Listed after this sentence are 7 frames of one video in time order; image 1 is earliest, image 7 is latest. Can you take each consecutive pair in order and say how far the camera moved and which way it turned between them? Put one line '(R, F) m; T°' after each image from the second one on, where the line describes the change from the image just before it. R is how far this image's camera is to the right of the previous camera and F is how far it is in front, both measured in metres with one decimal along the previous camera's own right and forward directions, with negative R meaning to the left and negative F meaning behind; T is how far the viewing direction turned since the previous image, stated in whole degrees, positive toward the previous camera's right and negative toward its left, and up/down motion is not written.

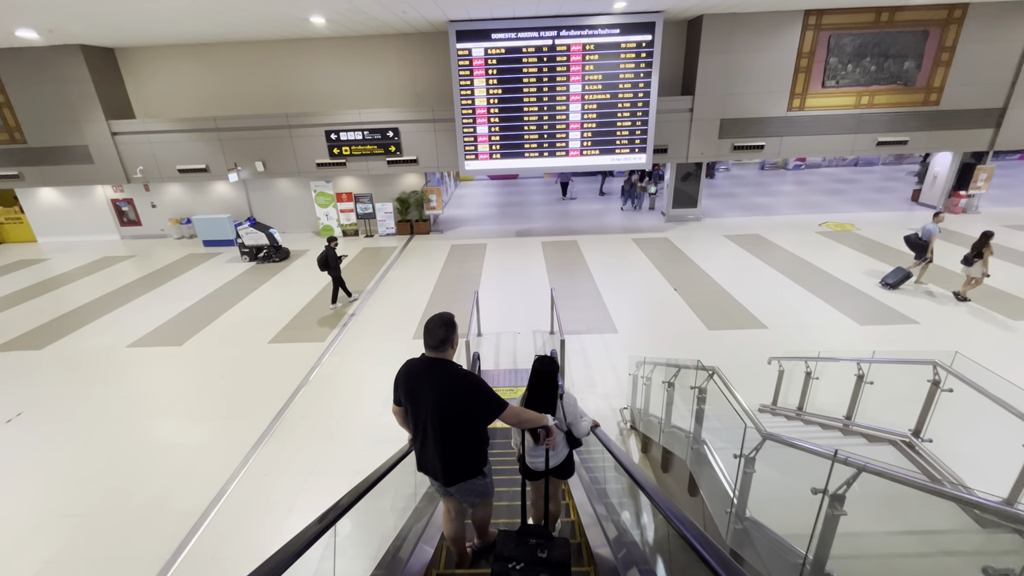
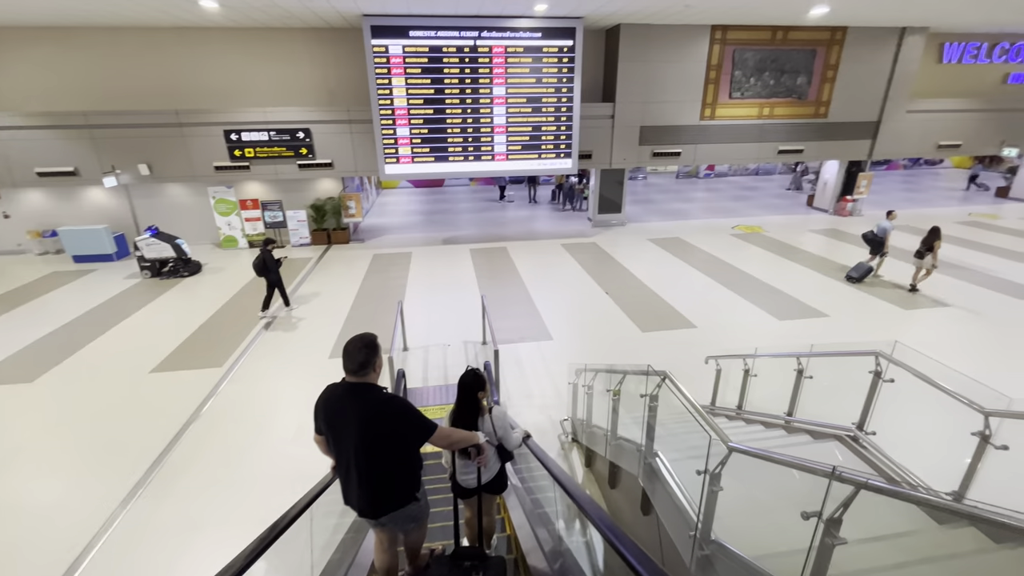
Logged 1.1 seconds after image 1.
(0.0, +0.4) m; +9°
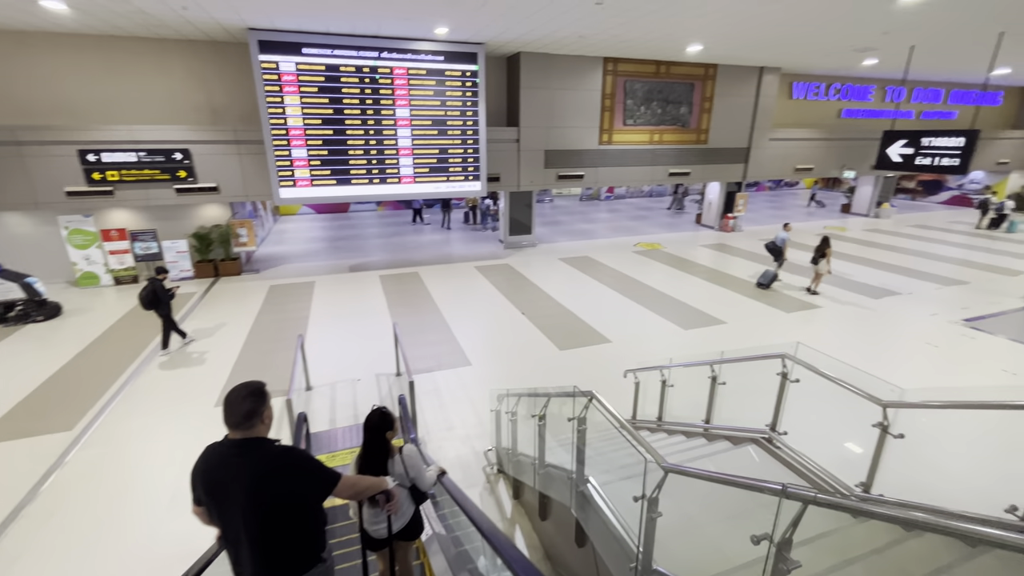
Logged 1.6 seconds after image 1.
(0.0, +0.2) m; +11°
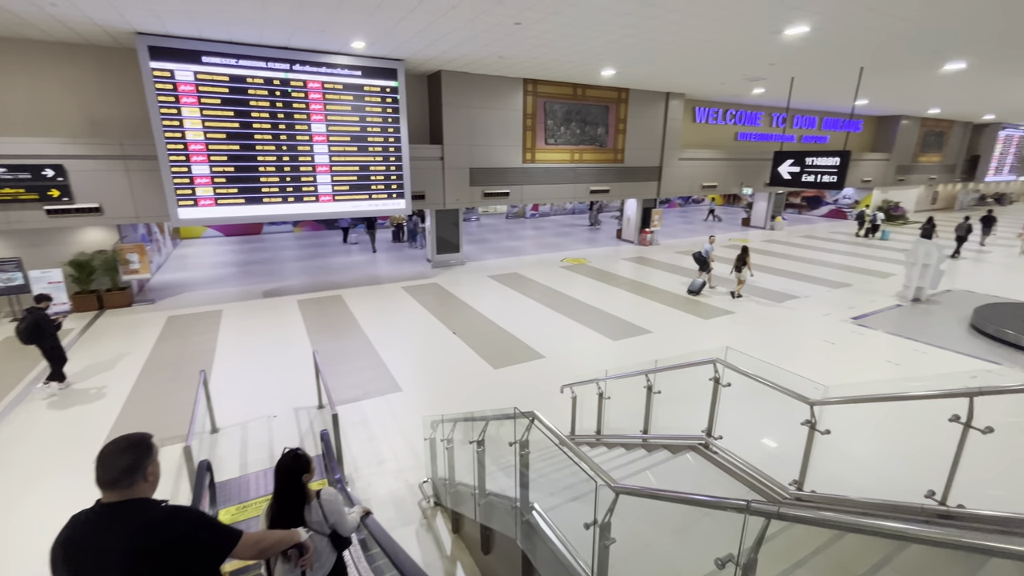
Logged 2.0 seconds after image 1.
(0.0, +0.1) m; +9°
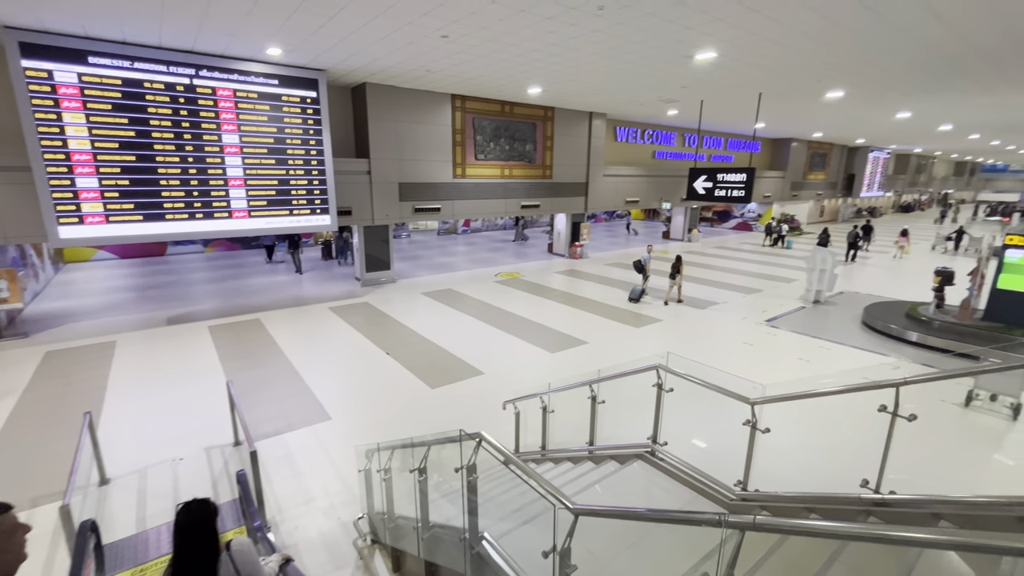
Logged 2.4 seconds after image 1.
(0.0, +0.1) m; +8°
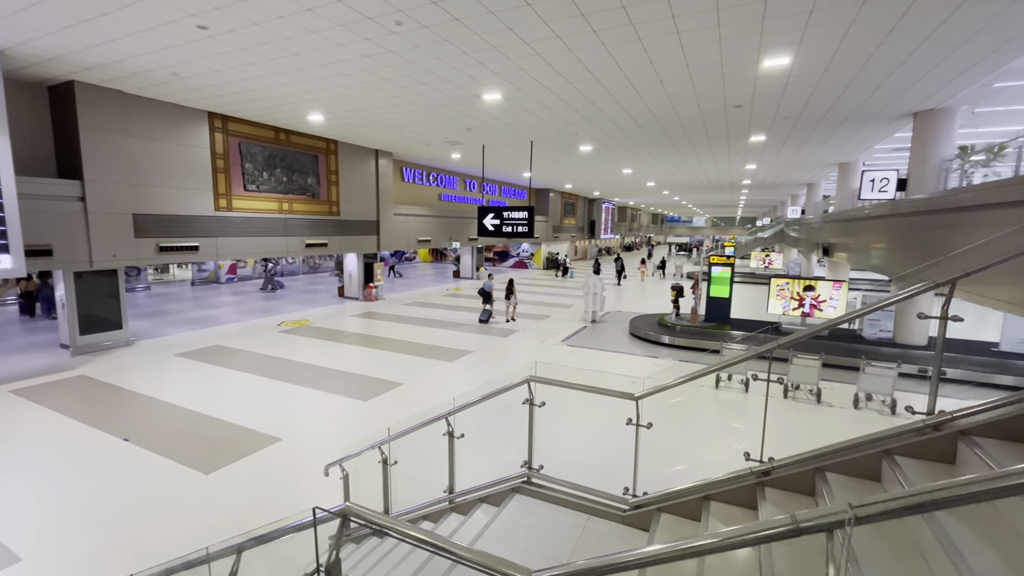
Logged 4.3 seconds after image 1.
(-0.2, +0.5) m; +26°
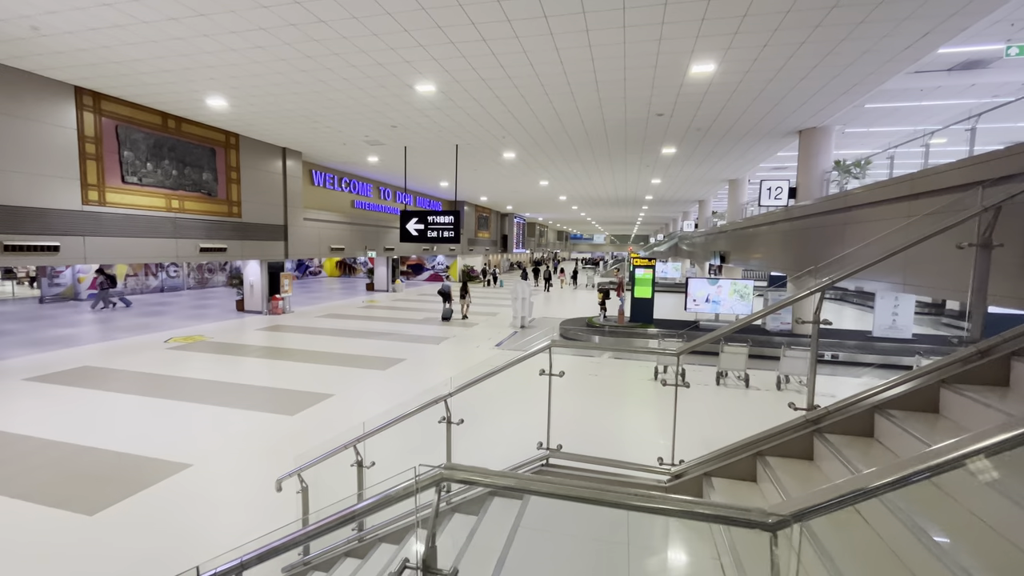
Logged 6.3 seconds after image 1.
(-0.5, +0.3) m; +11°
